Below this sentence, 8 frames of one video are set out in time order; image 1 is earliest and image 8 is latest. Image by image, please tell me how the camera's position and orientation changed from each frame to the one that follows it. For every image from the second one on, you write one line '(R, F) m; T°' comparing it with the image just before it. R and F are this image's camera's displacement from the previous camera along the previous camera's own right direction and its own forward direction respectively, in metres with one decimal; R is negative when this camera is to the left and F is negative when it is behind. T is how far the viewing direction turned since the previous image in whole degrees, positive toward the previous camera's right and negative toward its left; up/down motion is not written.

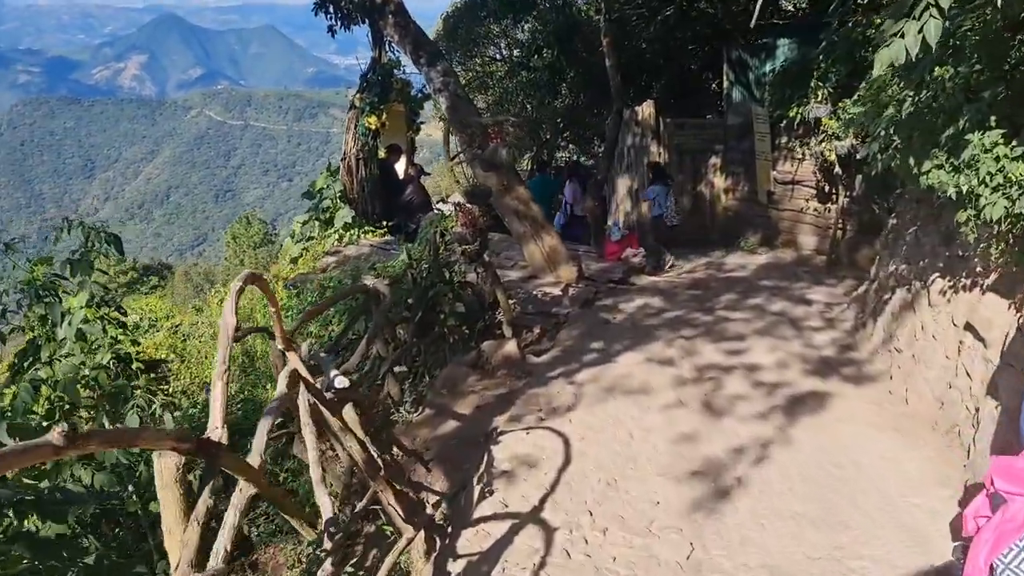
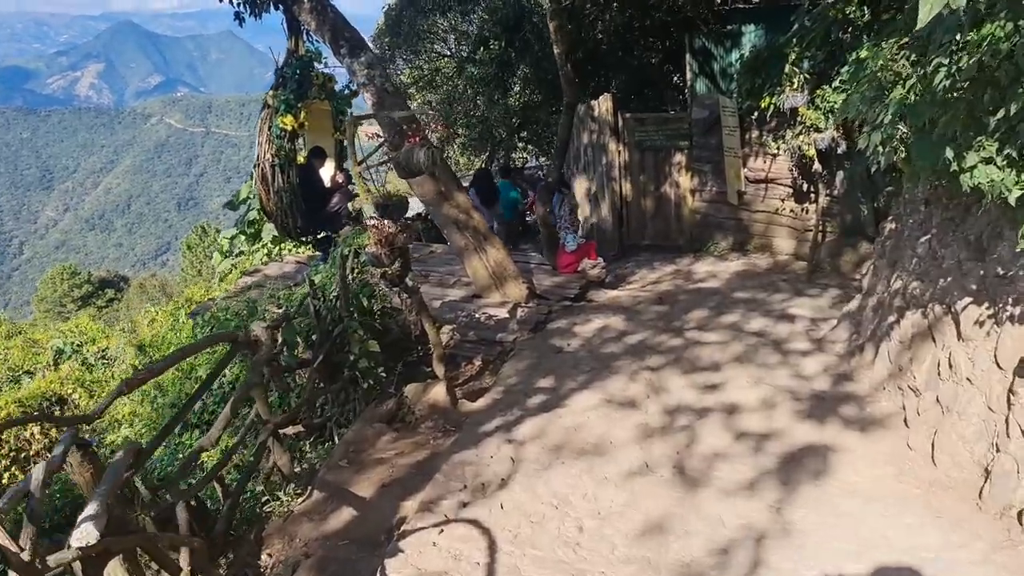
(+0.2, +1.1) m; +2°
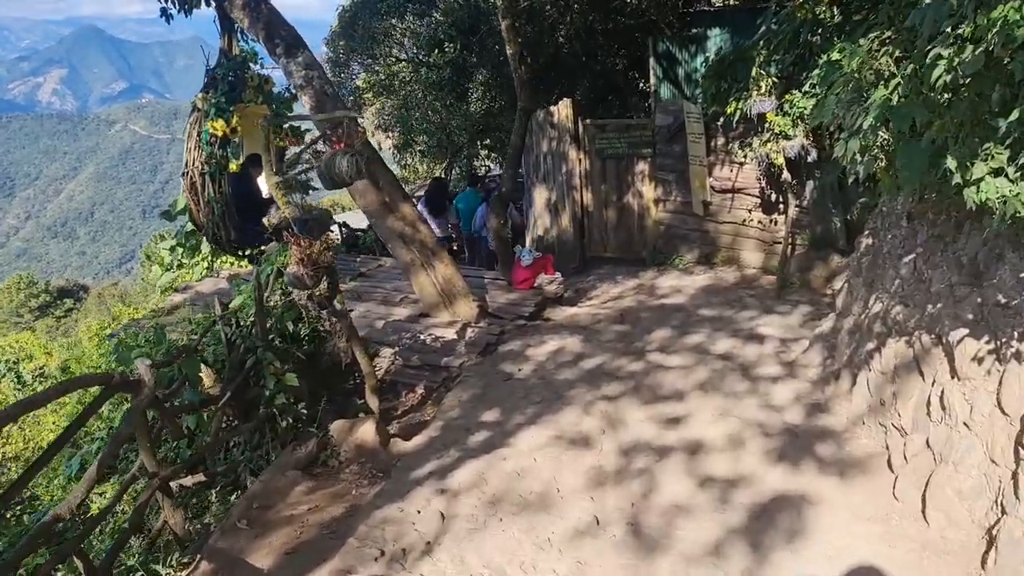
(+0.2, +0.5) m; +2°
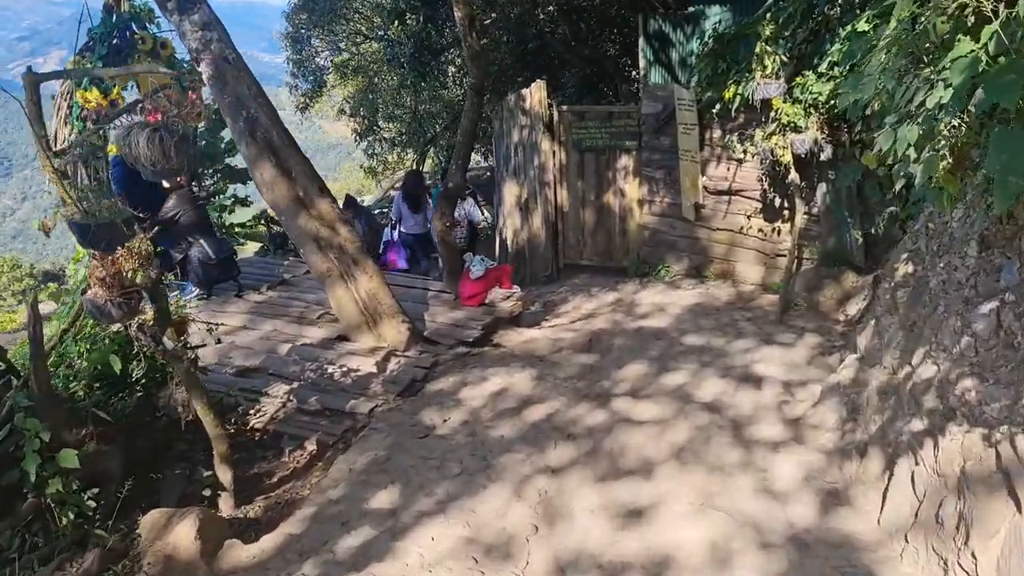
(+0.3, +1.4) m; 0°
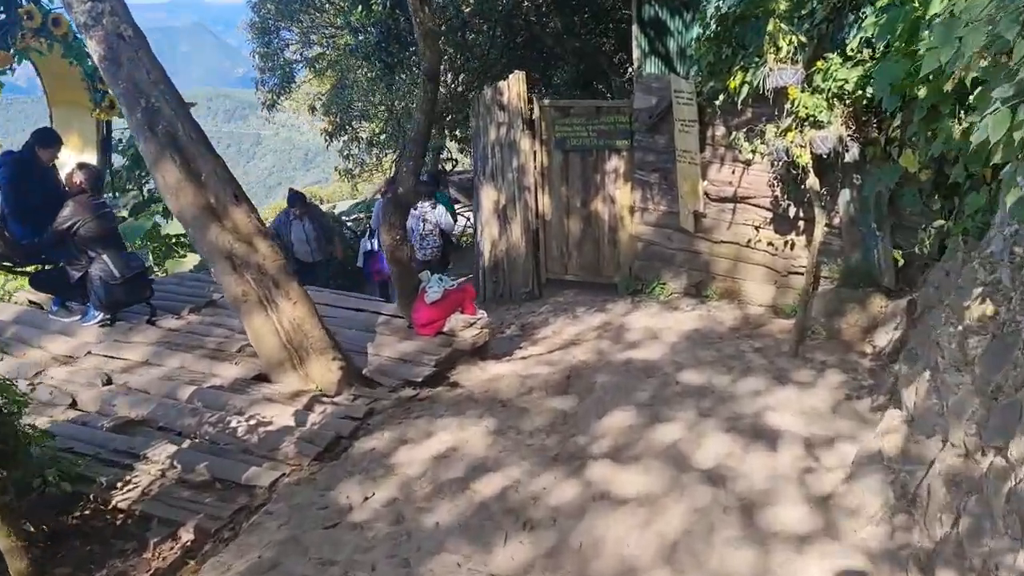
(+0.2, +1.1) m; 0°
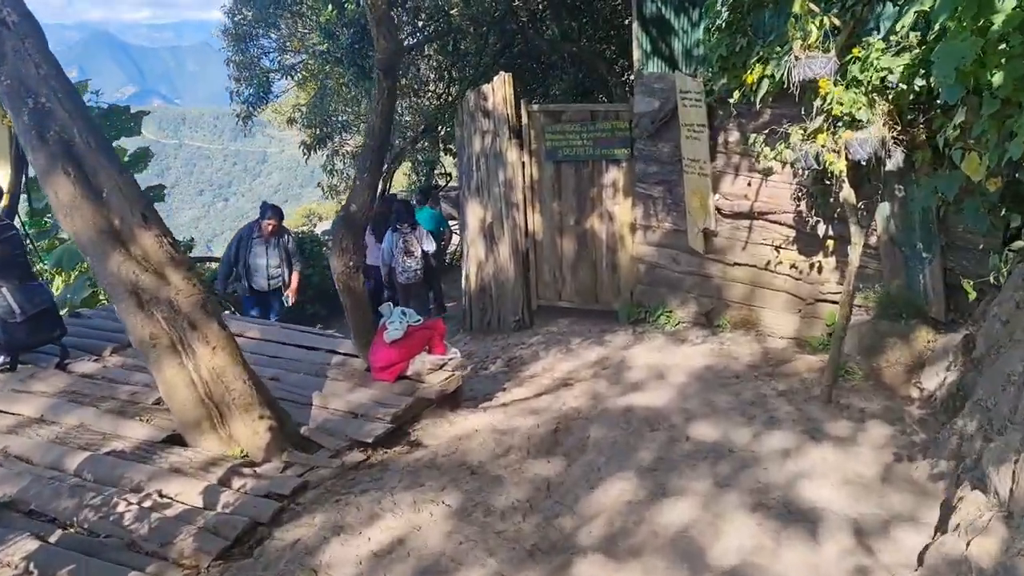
(+0.1, +0.9) m; 0°
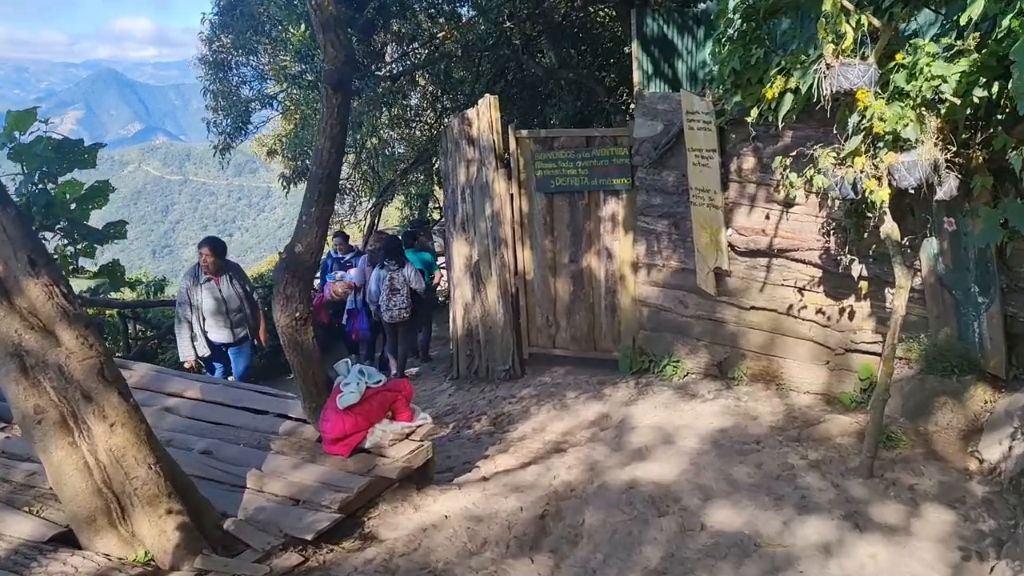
(+0.1, +0.7) m; 0°
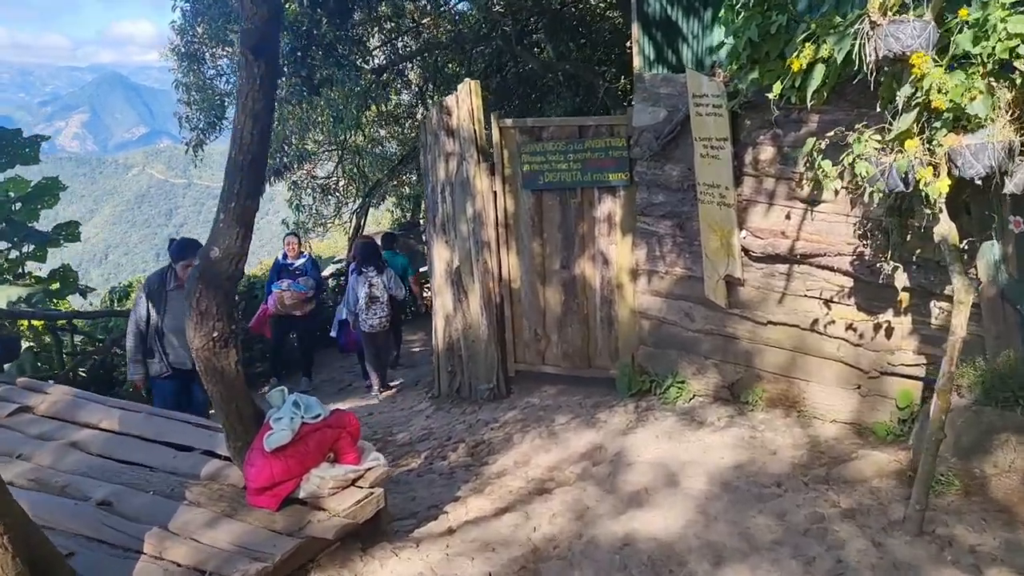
(+0.1, +0.7) m; 0°
